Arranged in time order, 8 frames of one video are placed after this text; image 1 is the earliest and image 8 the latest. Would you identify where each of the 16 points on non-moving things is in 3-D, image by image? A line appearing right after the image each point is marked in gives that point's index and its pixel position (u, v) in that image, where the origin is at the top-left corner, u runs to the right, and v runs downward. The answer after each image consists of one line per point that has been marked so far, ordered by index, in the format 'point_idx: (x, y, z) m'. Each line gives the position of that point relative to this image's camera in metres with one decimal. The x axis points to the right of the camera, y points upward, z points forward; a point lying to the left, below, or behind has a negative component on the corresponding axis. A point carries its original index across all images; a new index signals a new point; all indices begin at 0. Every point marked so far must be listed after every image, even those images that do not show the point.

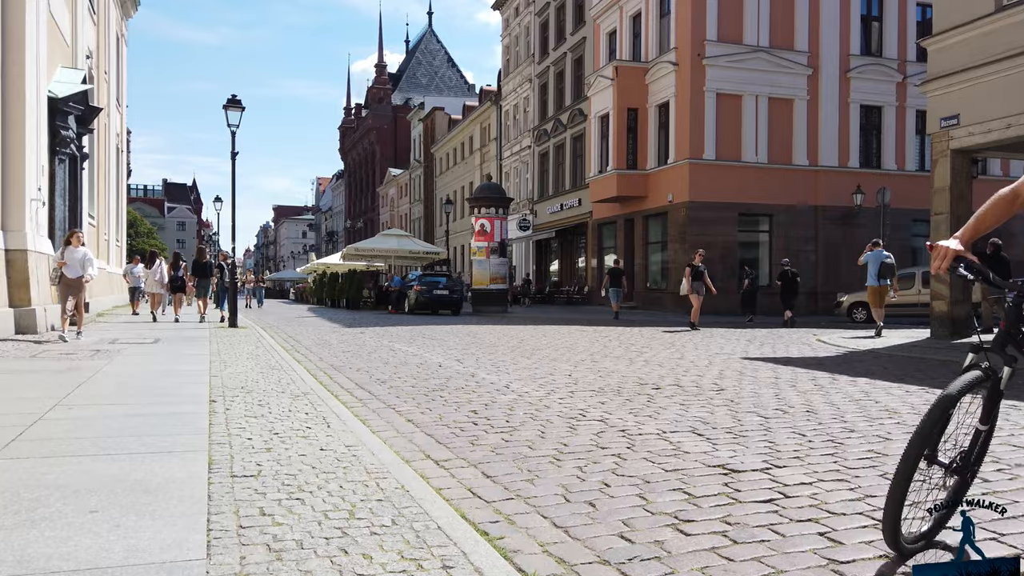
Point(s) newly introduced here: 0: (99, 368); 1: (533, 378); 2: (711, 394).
0: (-5.5, -1.1, +10.0) m
1: (+0.3, -1.1, +9.3) m
2: (+2.1, -1.1, +8.1) m
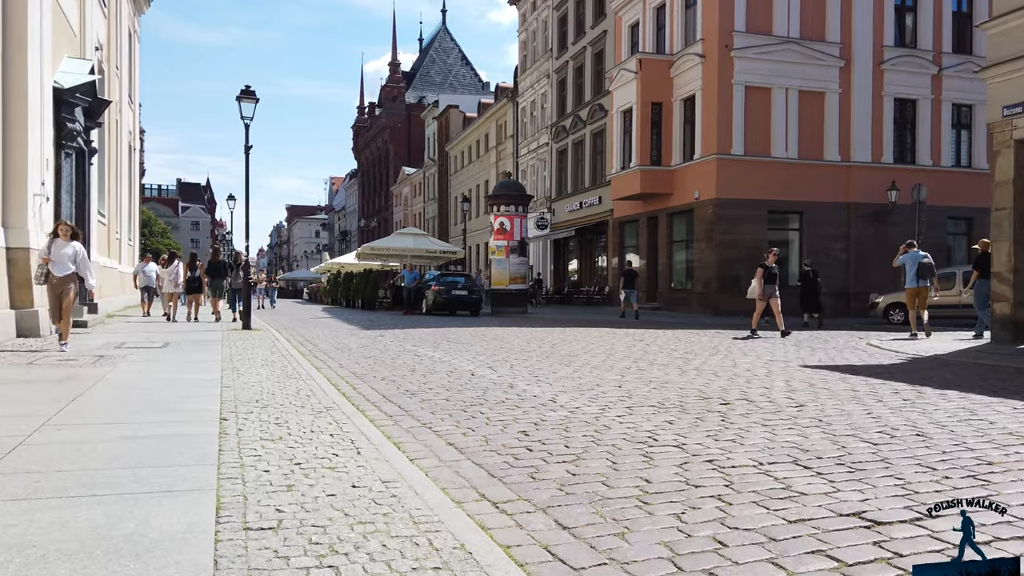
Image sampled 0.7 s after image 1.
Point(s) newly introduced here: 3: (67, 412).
0: (-4.9, -1.1, +9.1) m
1: (+0.8, -1.1, +8.3) m
2: (+2.6, -1.2, +7.1) m
3: (-3.8, -1.1, +6.5) m
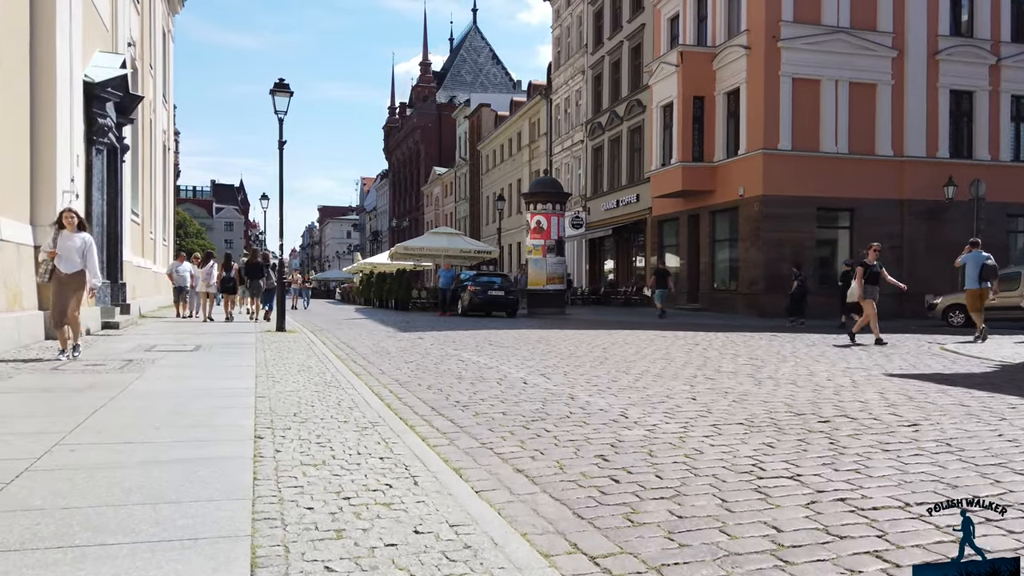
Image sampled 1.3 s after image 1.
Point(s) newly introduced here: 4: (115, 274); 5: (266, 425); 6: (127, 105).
0: (-4.3, -1.1, +8.5) m
1: (+1.4, -1.1, +7.4) m
2: (+3.2, -1.2, +6.1) m
3: (-3.2, -1.1, +5.8) m
4: (-9.8, +0.3, +18.6) m
5: (-2.0, -1.1, +6.2) m
6: (-9.6, +4.6, +18.9) m
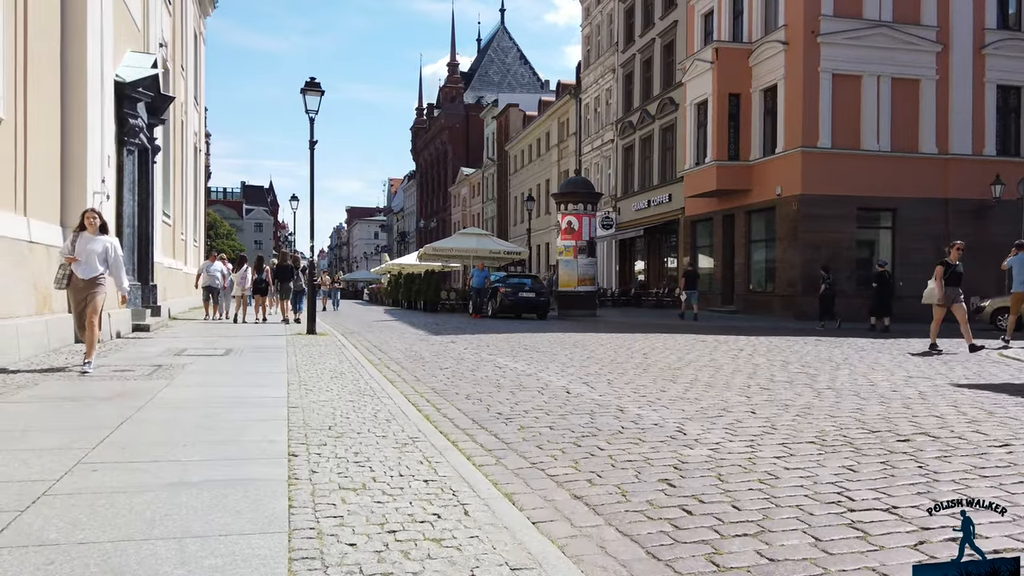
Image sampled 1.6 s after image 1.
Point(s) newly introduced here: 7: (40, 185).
0: (-3.8, -1.1, +8.2) m
1: (+1.8, -1.2, +6.9) m
2: (+3.6, -1.2, +5.5) m
3: (-2.9, -1.1, +5.4) m
4: (-9.0, +0.3, +18.5) m
5: (-1.6, -1.2, +5.8) m
6: (-8.8, +4.6, +18.8) m
7: (-7.7, +1.7, +12.3) m
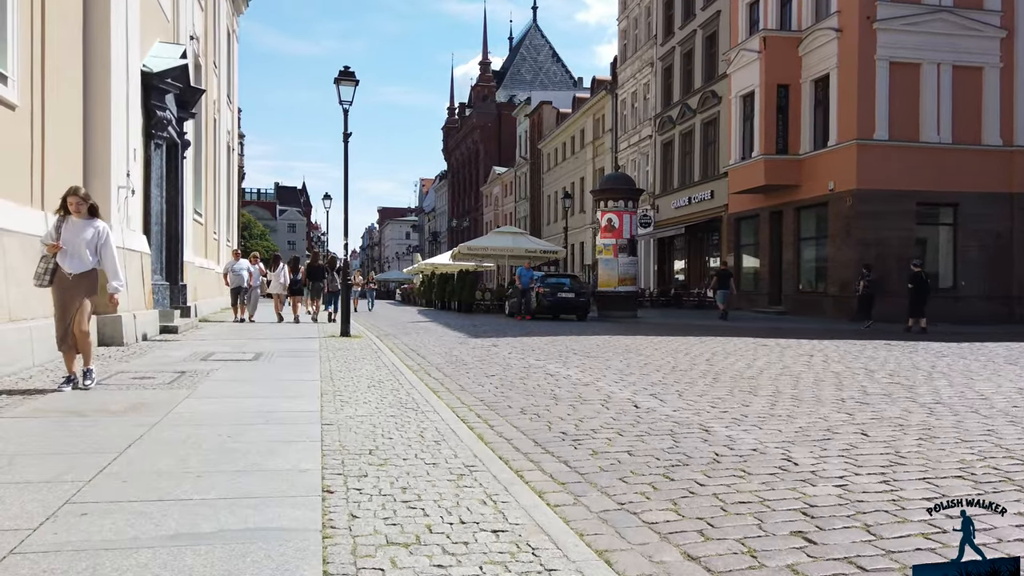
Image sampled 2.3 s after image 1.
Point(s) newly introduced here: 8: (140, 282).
0: (-3.2, -1.1, +7.3) m
1: (+2.3, -1.2, +5.8) m
2: (+4.0, -1.2, +4.4) m
3: (-2.4, -1.1, +4.5) m
4: (-8.0, +0.3, +17.8) m
5: (-1.1, -1.2, +4.8) m
6: (-7.8, +4.6, +18.1) m
7: (-6.9, +1.7, +11.6) m
8: (-7.1, +0.1, +14.4) m
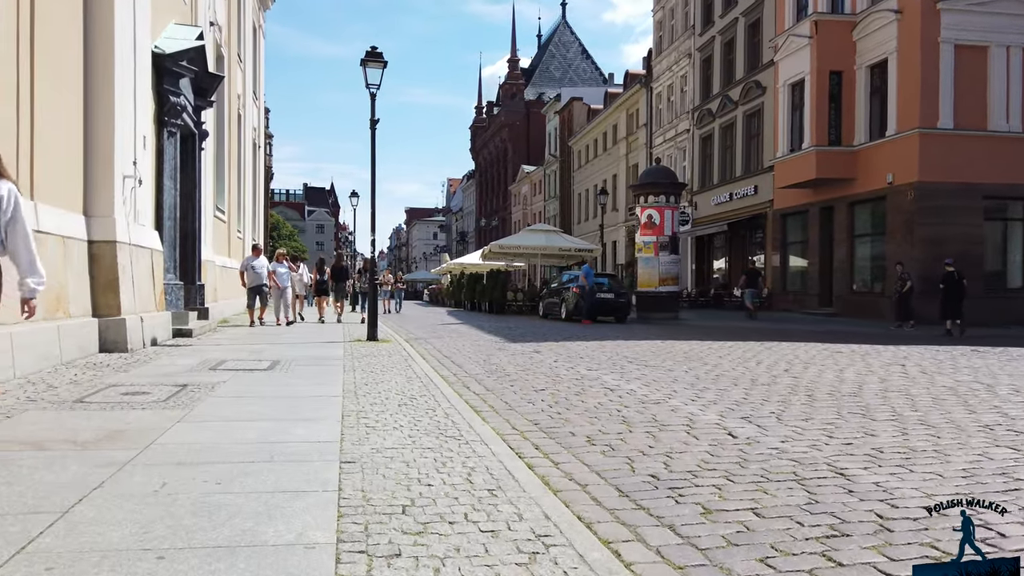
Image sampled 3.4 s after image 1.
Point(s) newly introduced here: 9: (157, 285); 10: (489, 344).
0: (-2.7, -1.1, +5.9) m
1: (+2.8, -1.2, +4.3) m
2: (+4.5, -1.2, +2.8) m
3: (-2.0, -1.1, +3.1) m
4: (-7.1, +0.3, +16.6) m
5: (-0.7, -1.2, +3.4) m
6: (-6.9, +4.6, +16.9) m
7: (-6.2, +1.7, +10.3) m
8: (-6.3, +0.1, +13.2) m
9: (-6.4, 0.0, +13.5) m
10: (-0.4, -1.1, +14.7) m
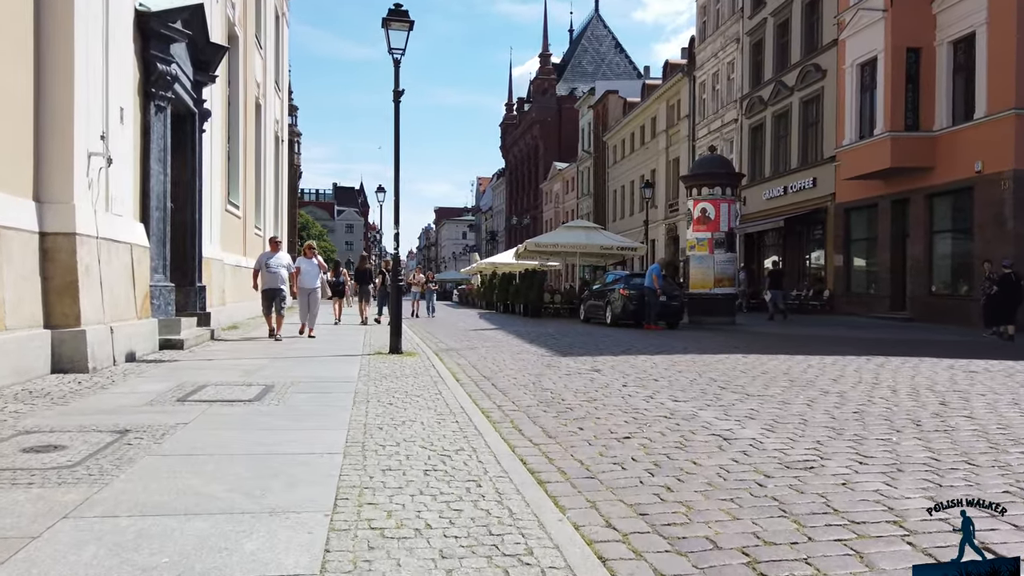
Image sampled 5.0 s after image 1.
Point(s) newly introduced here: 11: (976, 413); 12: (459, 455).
0: (-2.2, -1.2, +3.6) m
1: (+3.2, -1.2, +1.7) m
2: (+4.8, -1.3, +0.1) m
3: (-1.6, -1.1, +0.7) m
4: (-6.2, +0.3, +14.4) m
5: (-0.3, -1.2, +1.0) m
6: (-6.0, +4.5, +14.7) m
7: (-5.6, +1.6, +8.1) m
8: (-5.5, +0.1, +11.0) m
9: (-5.6, 0.0, +11.3) m
10: (+0.4, -1.1, +12.2) m
11: (+4.4, -1.2, +7.2) m
12: (-0.4, -1.2, +5.4) m
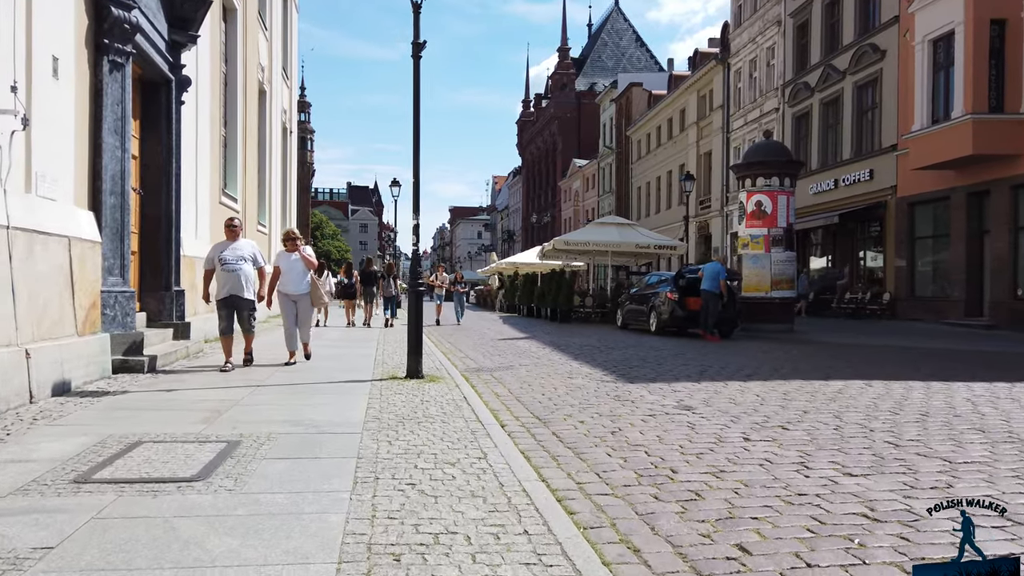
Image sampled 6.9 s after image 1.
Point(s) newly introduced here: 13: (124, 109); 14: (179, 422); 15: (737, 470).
0: (-1.7, -1.2, +0.9) m
1: (+3.7, -1.3, -1.1) m
2: (+5.2, -1.4, -2.7) m
3: (-1.1, -1.2, -2.0) m
4: (-5.5, +0.2, +11.8) m
5: (+0.1, -1.3, -1.8) m
6: (-5.2, +4.4, +12.0) m
7: (-5.0, +1.6, +5.4) m
8: (-4.9, 0.0, +8.3) m
9: (-4.9, -0.1, +8.6) m
10: (+1.0, -1.2, +9.4) m
11: (+5.0, -1.3, +4.3) m
12: (+0.1, -1.3, +2.7) m
13: (-5.2, +2.4, +10.1) m
14: (-2.9, -1.1, +6.6) m
15: (+1.5, -1.3, +5.3) m
